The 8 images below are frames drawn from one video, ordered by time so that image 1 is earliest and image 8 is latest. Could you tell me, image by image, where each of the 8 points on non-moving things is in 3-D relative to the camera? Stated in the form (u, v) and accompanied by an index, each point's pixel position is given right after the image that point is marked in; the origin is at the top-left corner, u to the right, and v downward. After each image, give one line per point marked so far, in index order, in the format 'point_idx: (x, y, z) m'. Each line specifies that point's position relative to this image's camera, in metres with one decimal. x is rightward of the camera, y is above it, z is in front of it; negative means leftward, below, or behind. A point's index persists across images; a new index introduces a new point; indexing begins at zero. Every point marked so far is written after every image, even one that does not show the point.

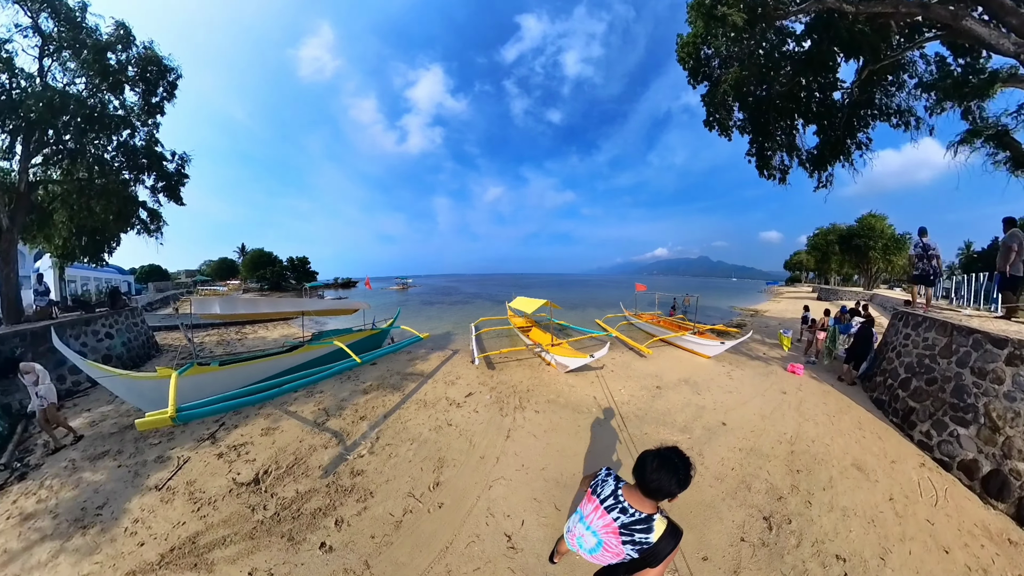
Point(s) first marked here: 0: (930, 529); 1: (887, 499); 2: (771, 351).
0: (+5.3, -3.2, +3.9) m
1: (+5.3, -3.1, +4.2) m
2: (+8.3, -2.1, +9.9) m
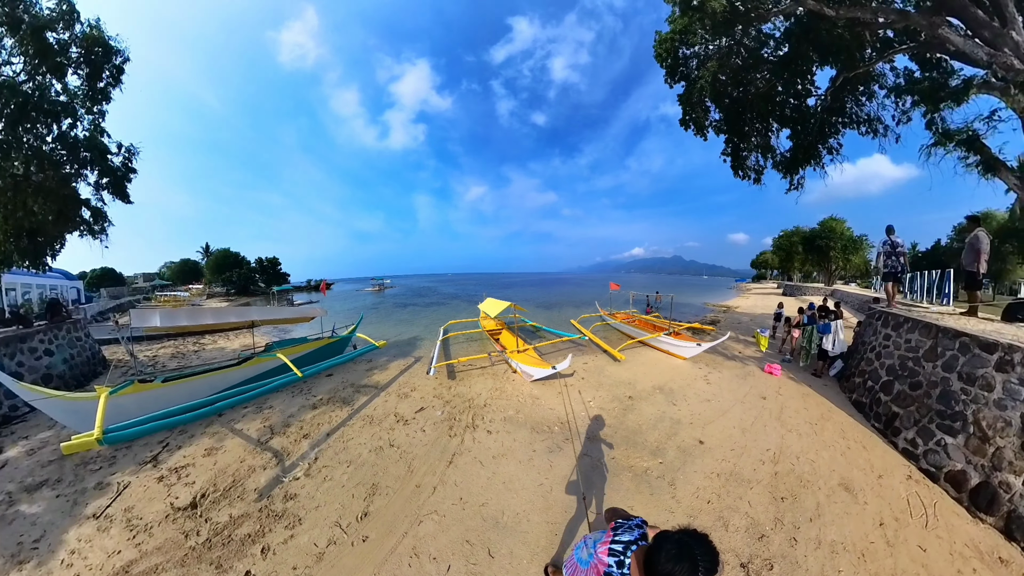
0: (+4.7, -3.1, +3.5) m
1: (+4.6, -3.0, +3.9) m
2: (+7.3, -2.0, +9.7) m
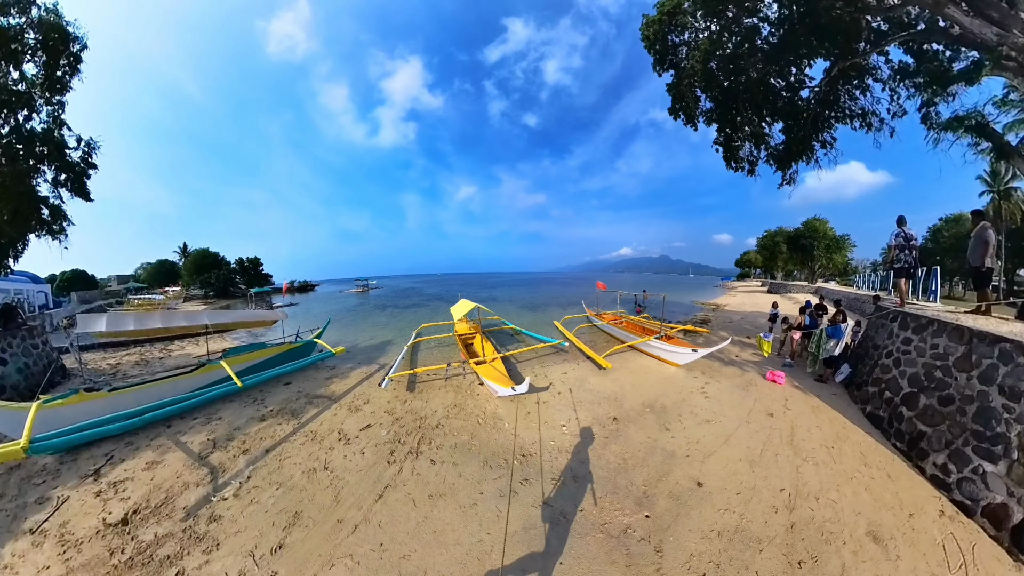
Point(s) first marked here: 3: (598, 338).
0: (+4.3, -3.1, +2.8) m
1: (+4.2, -3.0, +3.2) m
2: (+6.6, -1.9, +9.1) m
3: (+3.2, -2.0, +12.3) m
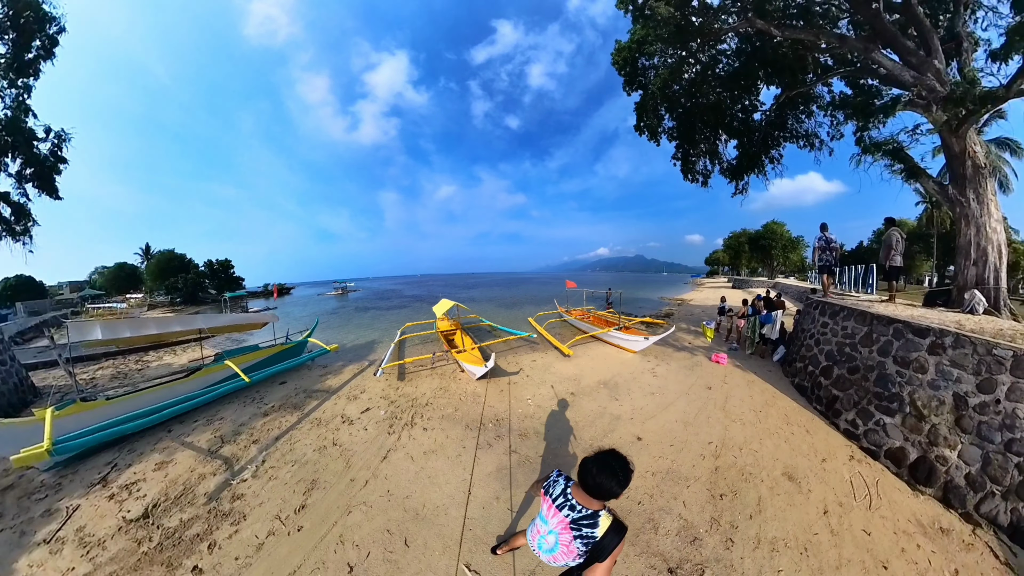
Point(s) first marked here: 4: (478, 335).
0: (+3.9, -2.9, +3.4) m
1: (+3.8, -2.8, +3.8) m
2: (+5.8, -1.7, +9.8) m
3: (+2.2, -1.8, +12.8) m
4: (-1.7, -2.1, +14.0) m
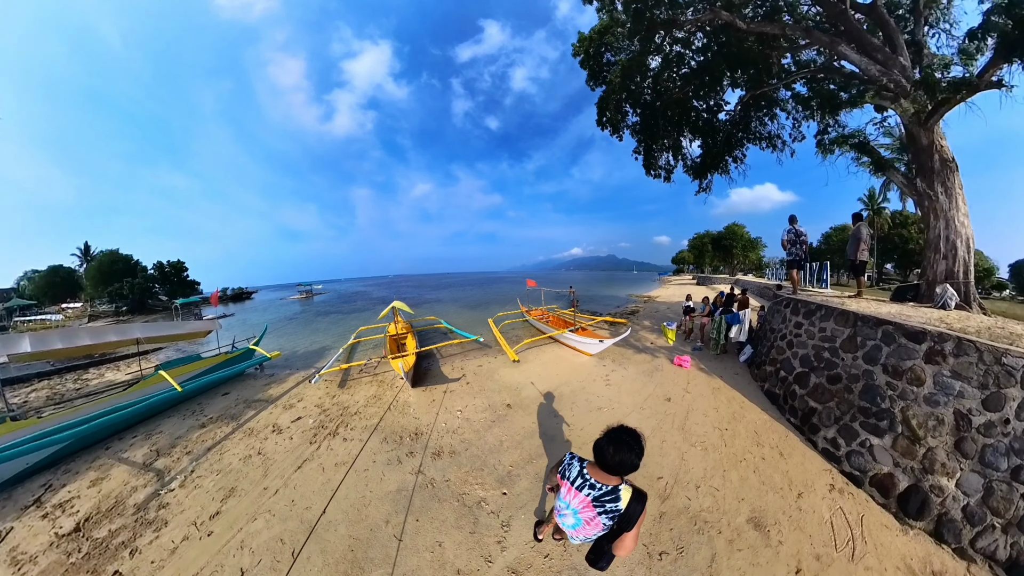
0: (+3.0, -2.8, +2.8) m
1: (+2.9, -2.7, +3.1) m
2: (+4.4, -1.6, +9.3) m
3: (+0.6, -1.8, +12.0) m
4: (-3.4, -2.1, +12.9) m
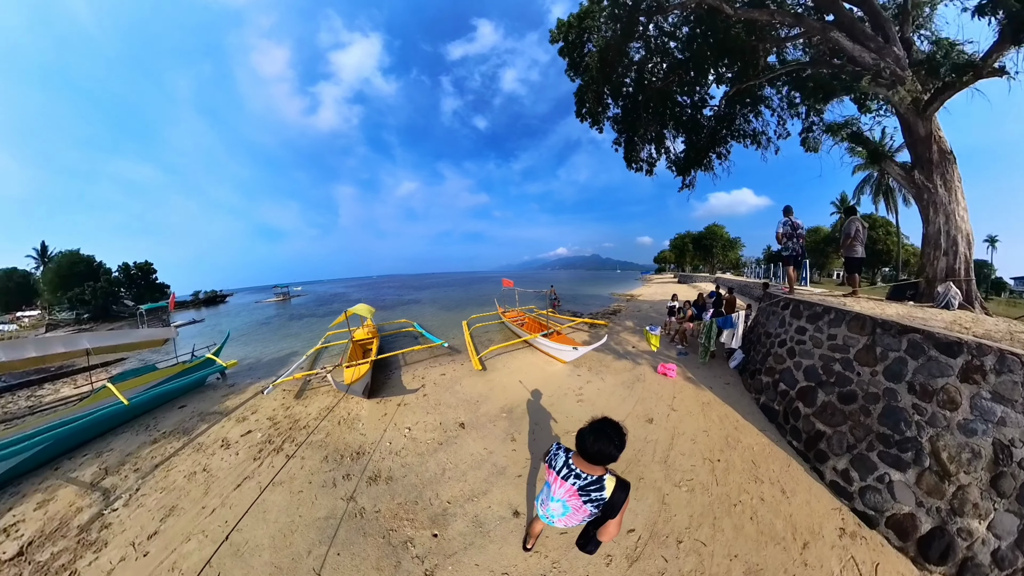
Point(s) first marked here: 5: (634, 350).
0: (+2.6, -2.8, +2.2) m
1: (+2.5, -2.7, +2.5) m
2: (+3.7, -1.6, +8.8) m
3: (-0.3, -1.7, +11.3) m
4: (-4.3, -2.1, +12.0) m
5: (+3.4, -1.7, +8.4) m
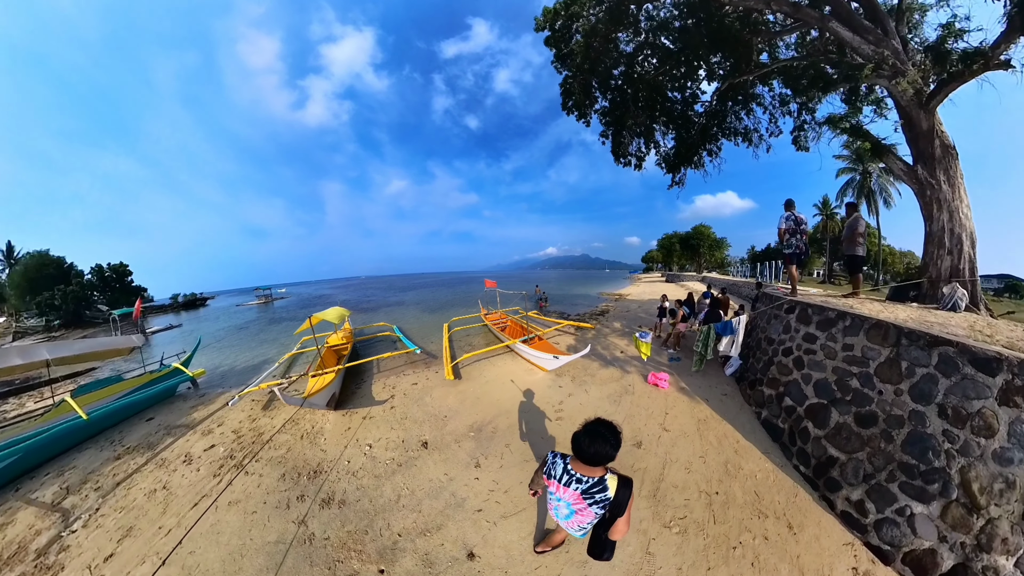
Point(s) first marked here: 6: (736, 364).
0: (+2.4, -2.8, +1.8) m
1: (+2.2, -2.7, +2.1) m
2: (+3.2, -1.6, +8.4) m
3: (-0.8, -1.8, +10.8) m
4: (-4.8, -2.2, +11.4) m
5: (+3.0, -1.7, +8.1) m
6: (+4.4, -1.4, +6.2) m
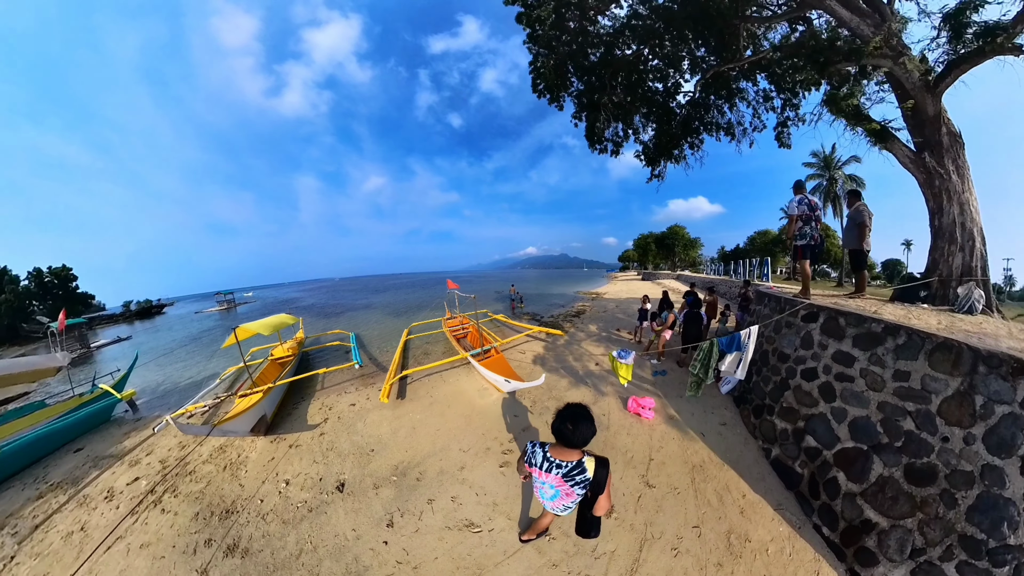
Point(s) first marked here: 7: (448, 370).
0: (+2.0, -2.8, +1.0) m
1: (+1.8, -2.8, +1.3) m
2: (+2.4, -1.6, +7.7) m
3: (-1.8, -1.8, +9.8) m
4: (-5.8, -2.3, +10.1) m
5: (+2.2, -1.7, +7.3) m
6: (+3.7, -1.4, +5.6) m
7: (-0.9, -1.9, +7.9) m
